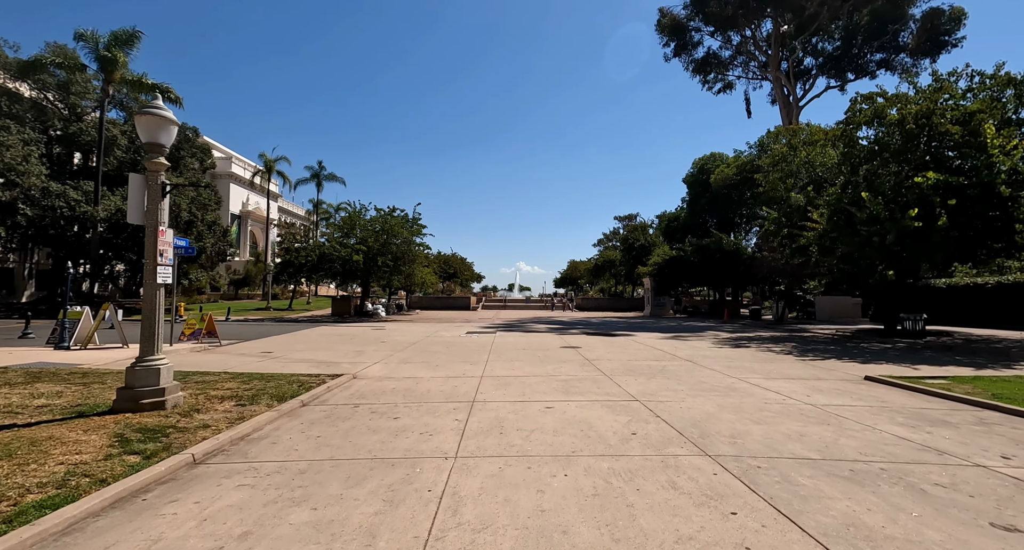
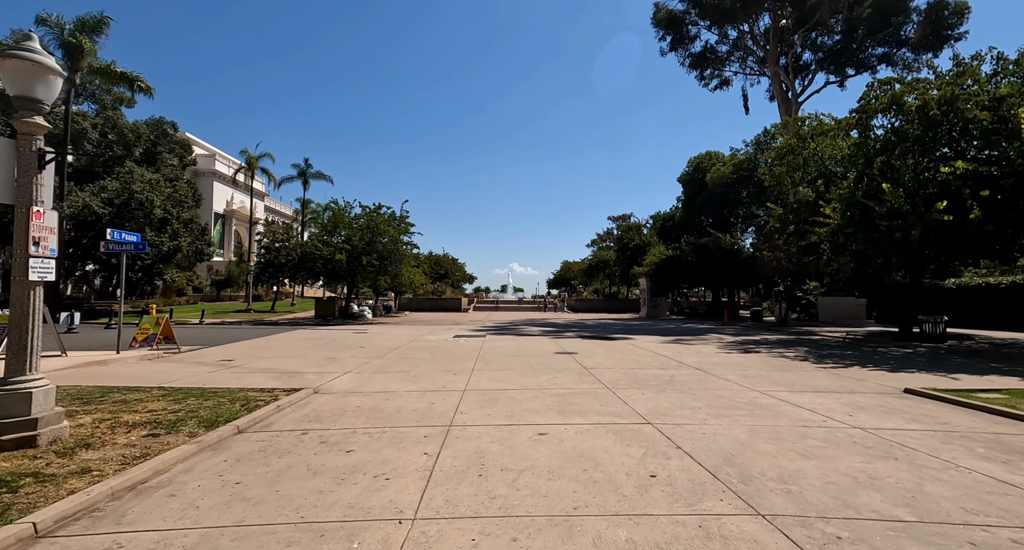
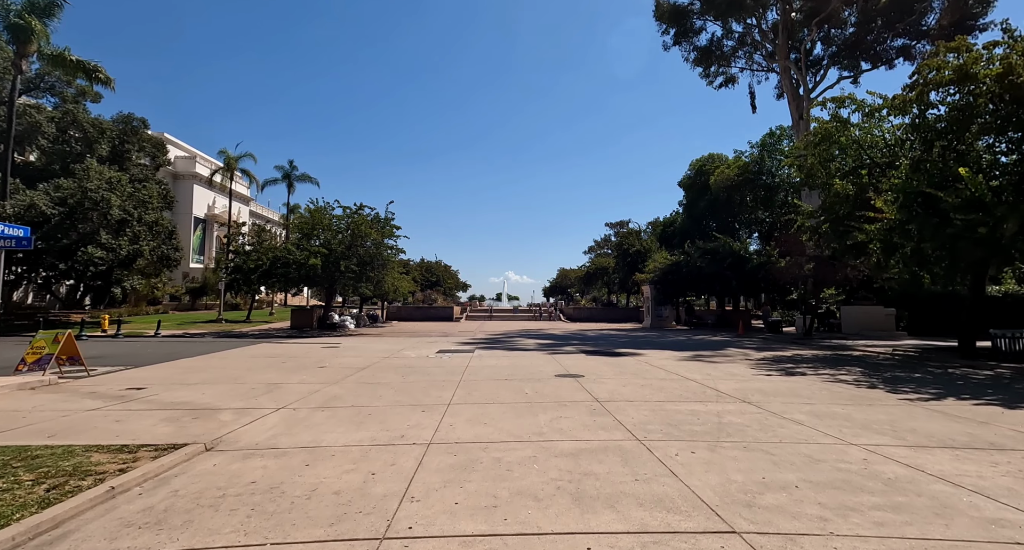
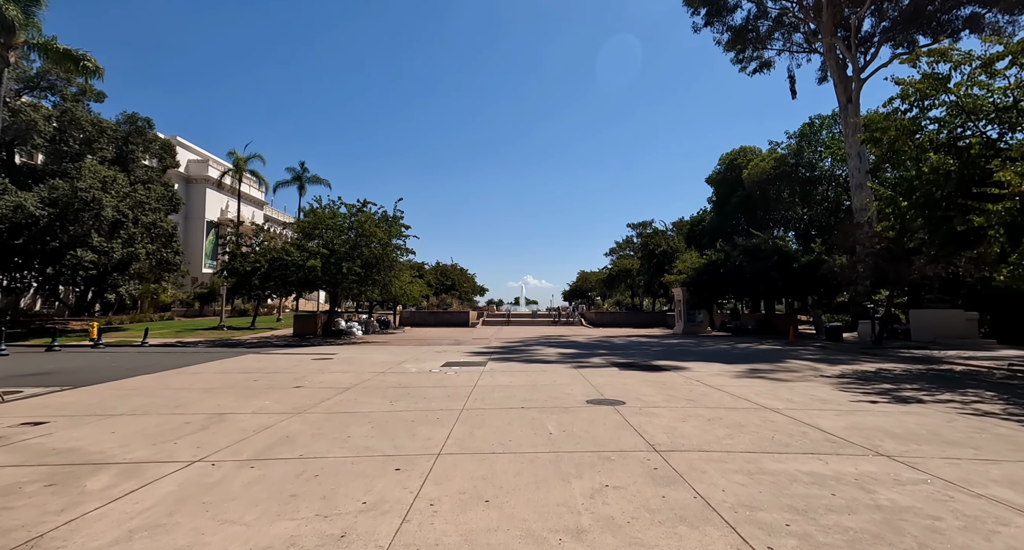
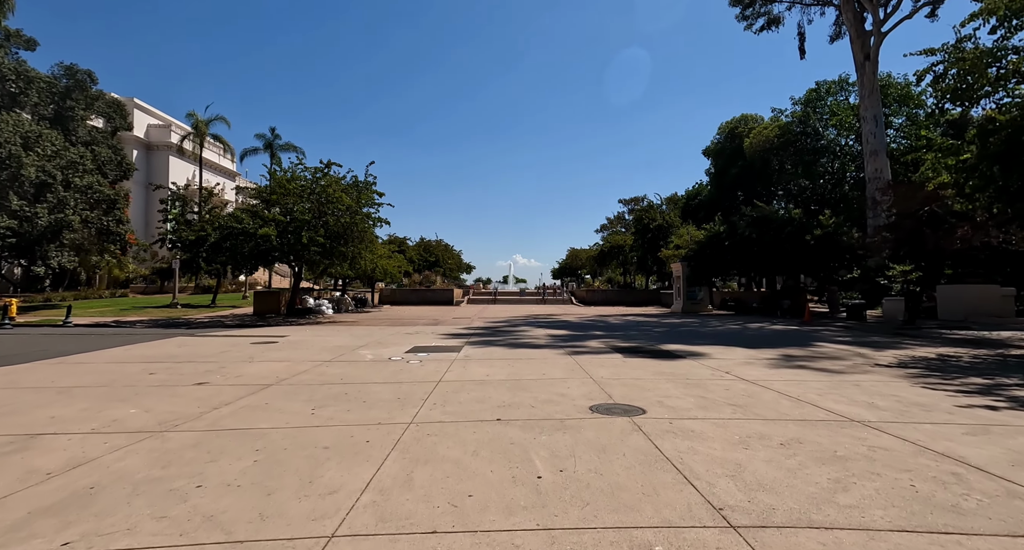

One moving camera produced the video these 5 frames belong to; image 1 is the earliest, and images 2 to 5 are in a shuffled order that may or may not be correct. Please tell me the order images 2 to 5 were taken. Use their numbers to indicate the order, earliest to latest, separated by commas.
2, 3, 4, 5
